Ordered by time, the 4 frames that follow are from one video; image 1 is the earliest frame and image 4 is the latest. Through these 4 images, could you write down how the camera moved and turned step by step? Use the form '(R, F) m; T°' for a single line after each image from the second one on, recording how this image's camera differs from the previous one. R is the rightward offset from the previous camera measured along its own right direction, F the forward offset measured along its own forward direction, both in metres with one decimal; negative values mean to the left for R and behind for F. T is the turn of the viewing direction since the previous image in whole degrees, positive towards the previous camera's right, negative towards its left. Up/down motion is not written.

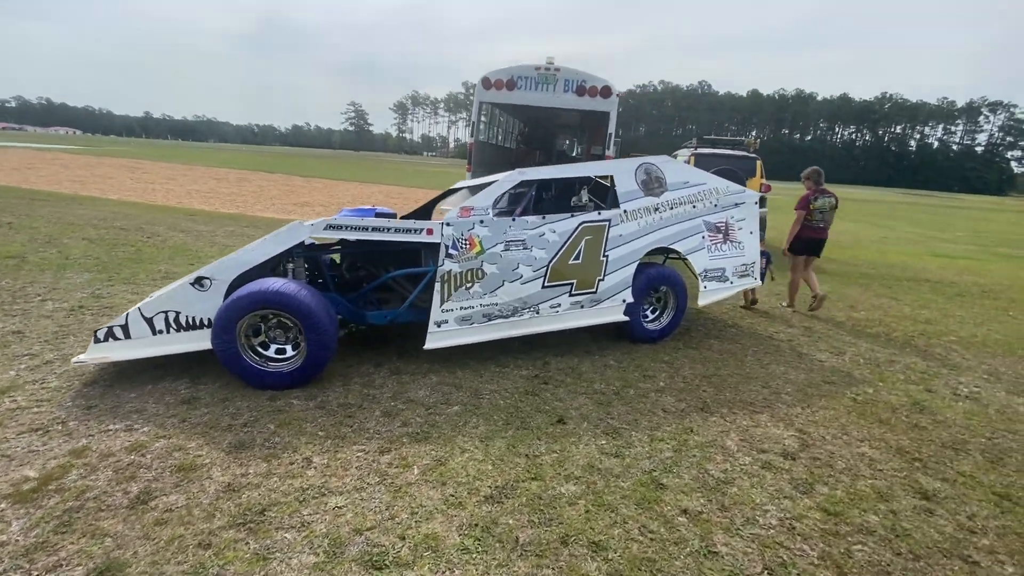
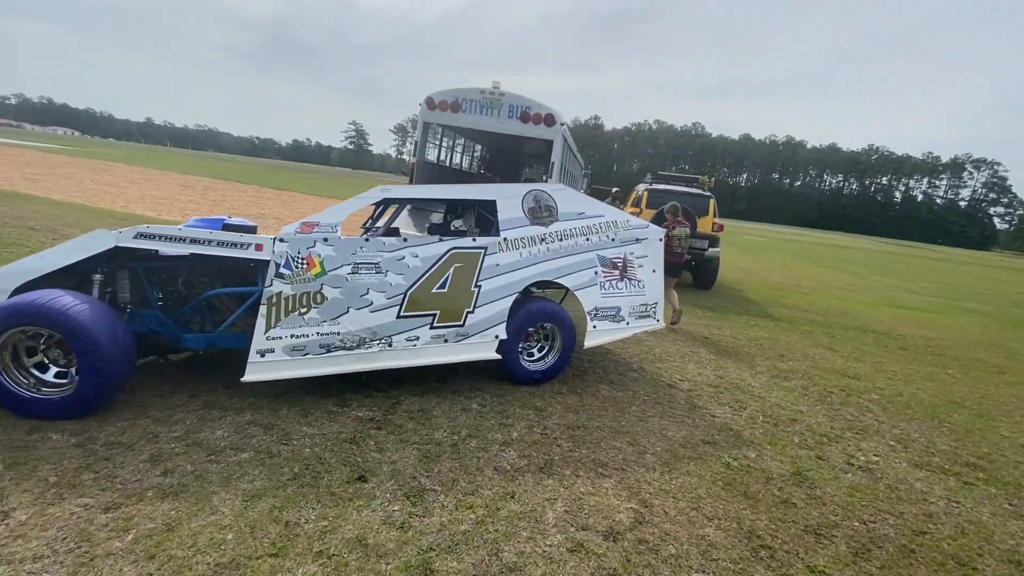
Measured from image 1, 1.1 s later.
(+1.2, +0.5) m; +1°
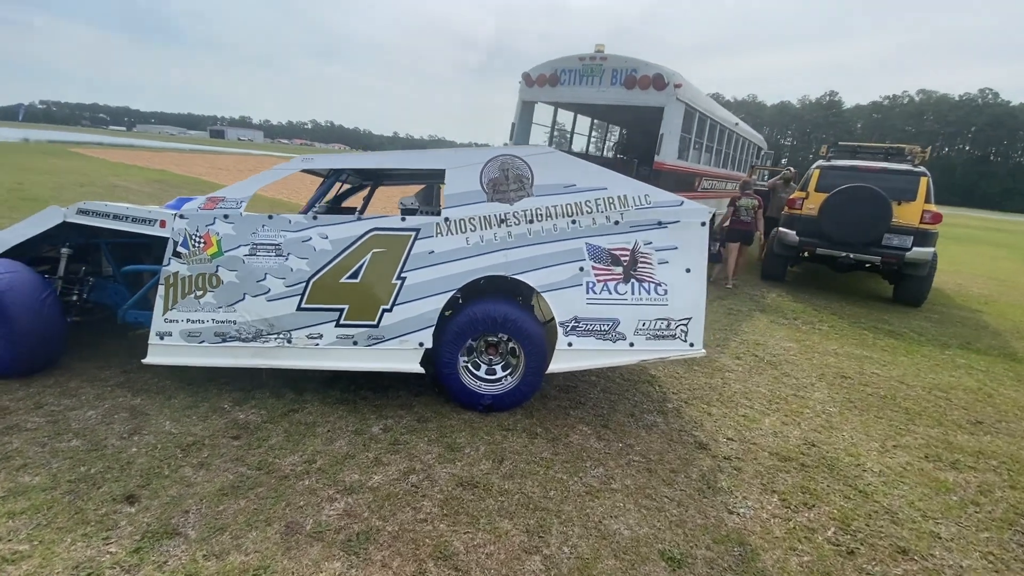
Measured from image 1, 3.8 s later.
(+1.7, +1.5) m; -23°
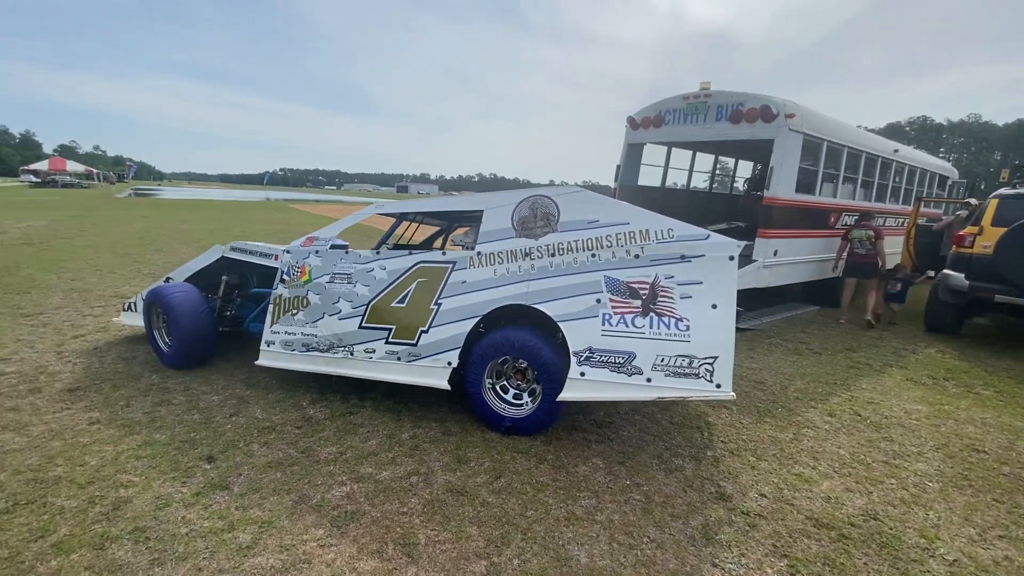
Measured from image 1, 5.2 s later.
(+1.0, -0.1) m; -18°
